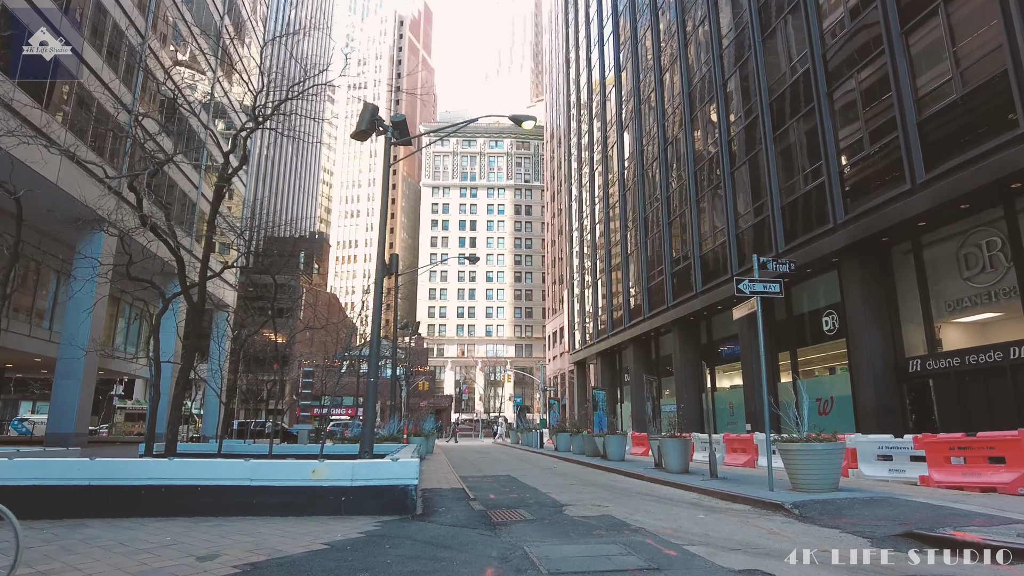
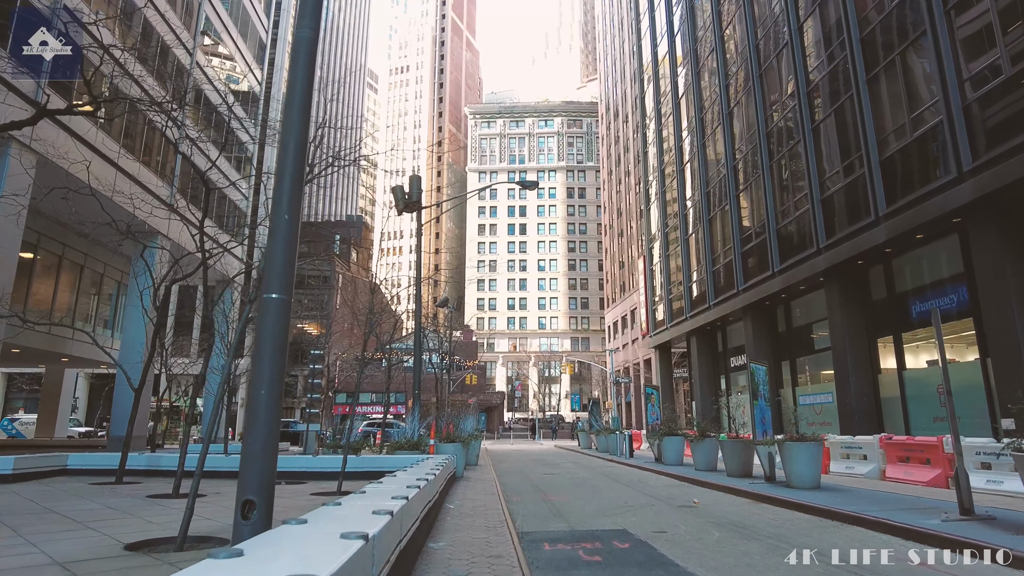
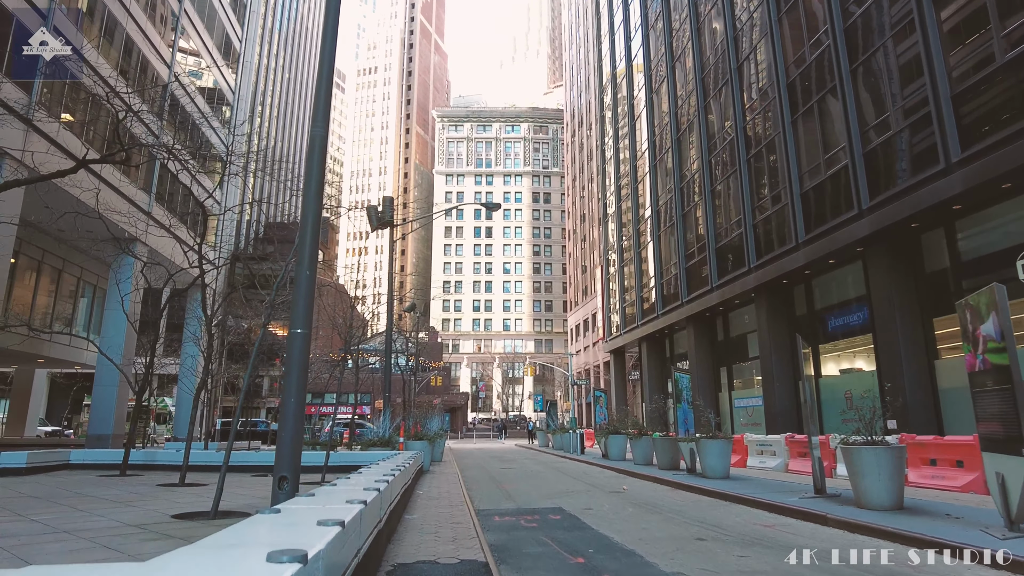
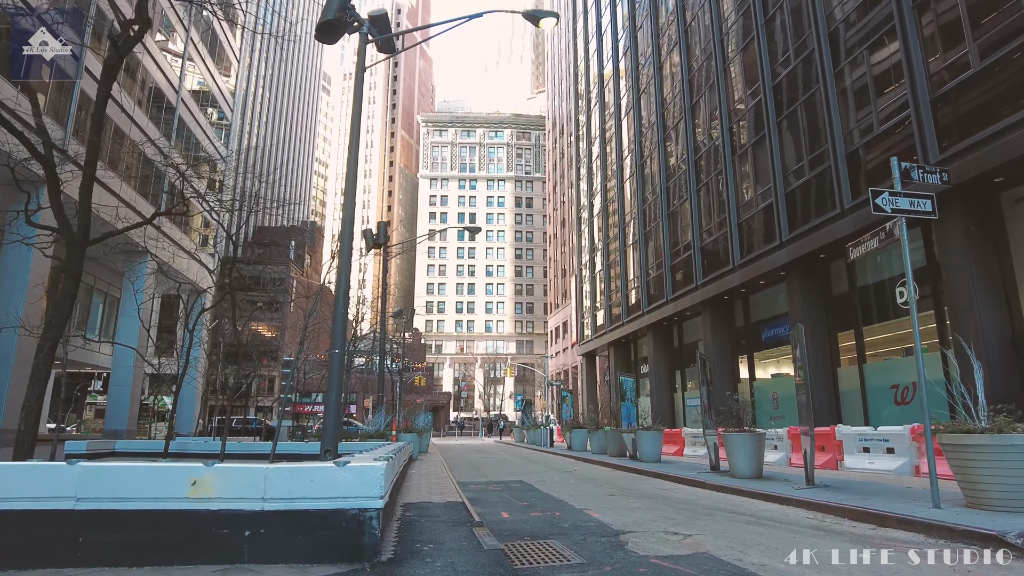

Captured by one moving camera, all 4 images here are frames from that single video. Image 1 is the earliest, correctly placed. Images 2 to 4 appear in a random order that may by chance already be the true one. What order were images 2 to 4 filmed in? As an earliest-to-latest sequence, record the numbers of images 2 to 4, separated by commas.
4, 3, 2
